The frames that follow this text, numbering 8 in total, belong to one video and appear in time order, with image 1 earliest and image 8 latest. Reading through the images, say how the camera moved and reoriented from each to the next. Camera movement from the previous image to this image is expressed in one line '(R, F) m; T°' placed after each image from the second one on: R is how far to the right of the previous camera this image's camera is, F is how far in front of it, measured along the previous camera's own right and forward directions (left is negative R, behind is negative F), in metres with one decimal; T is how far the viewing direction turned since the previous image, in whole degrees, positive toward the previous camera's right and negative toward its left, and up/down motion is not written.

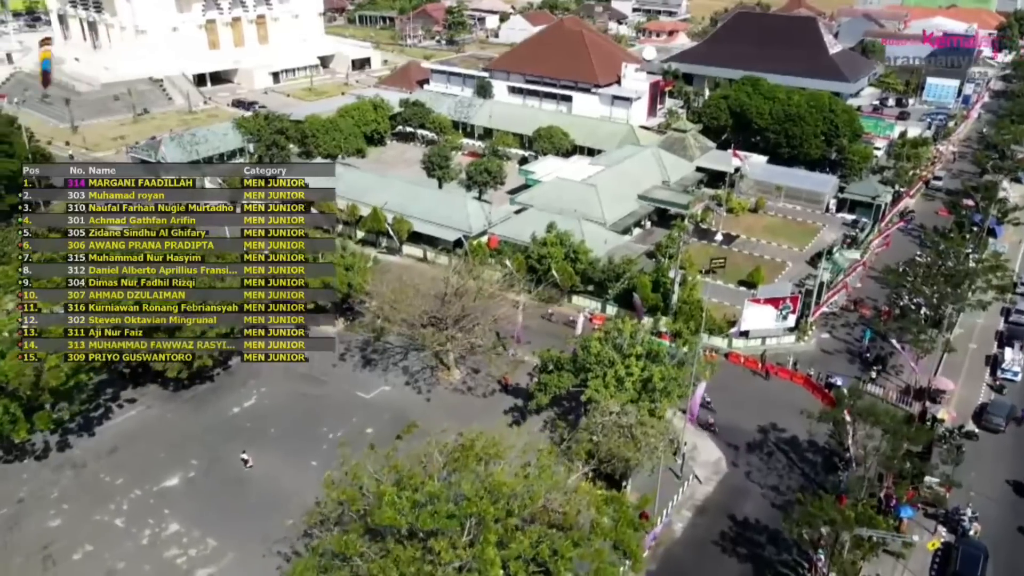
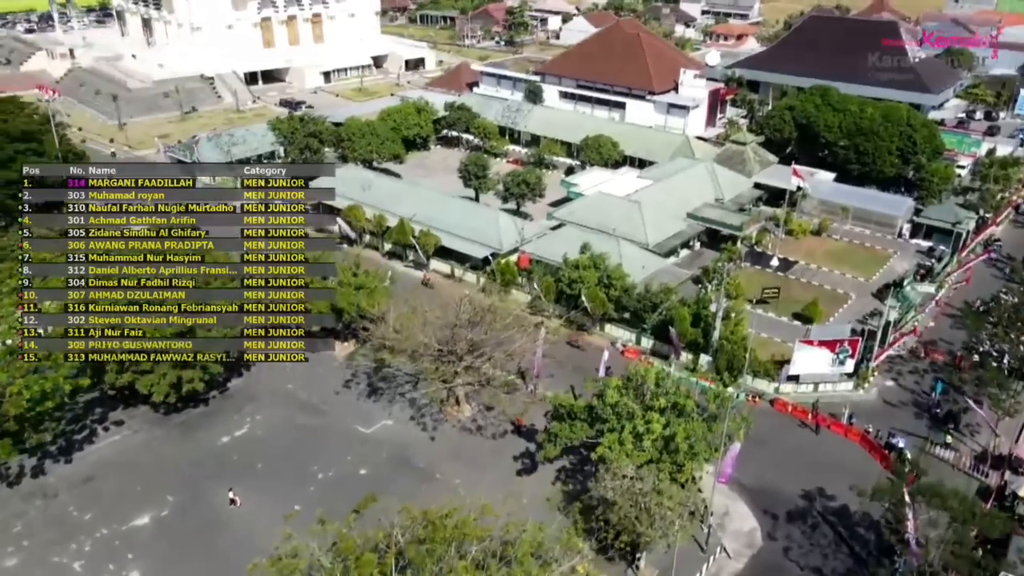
(+1.8, +3.5) m; -5°
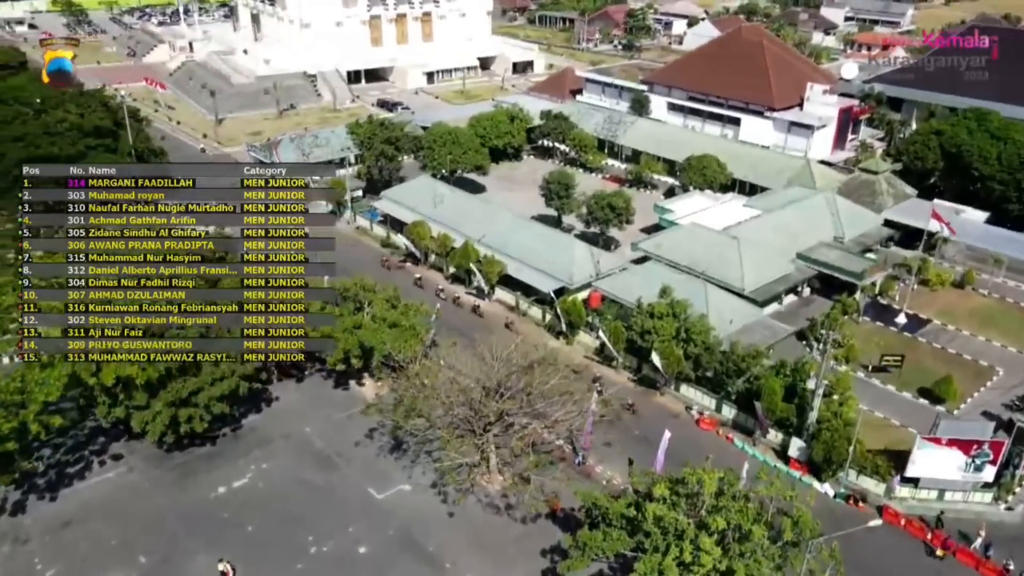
(+2.3, +5.5) m; -9°
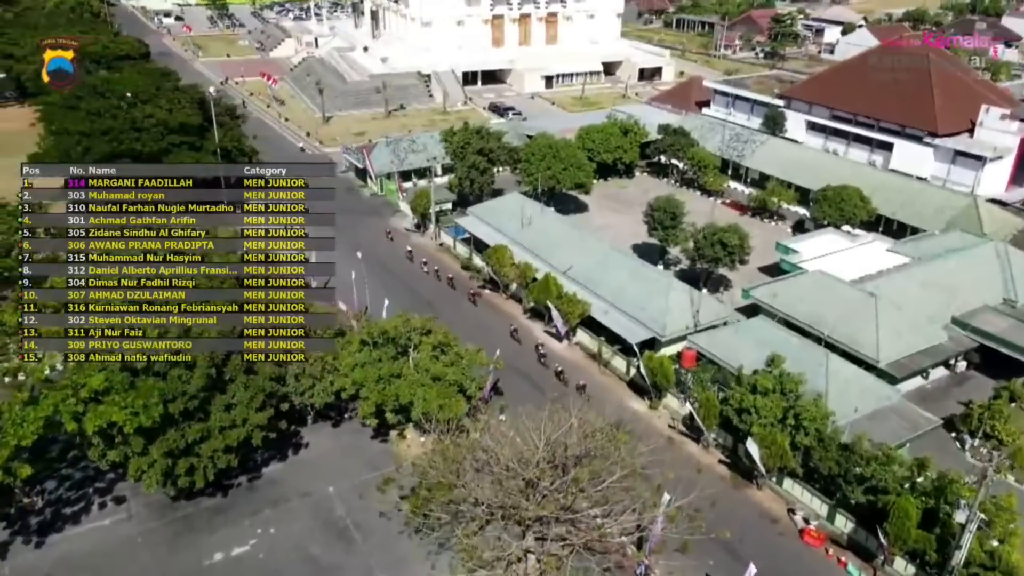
(+1.8, +5.5) m; -9°
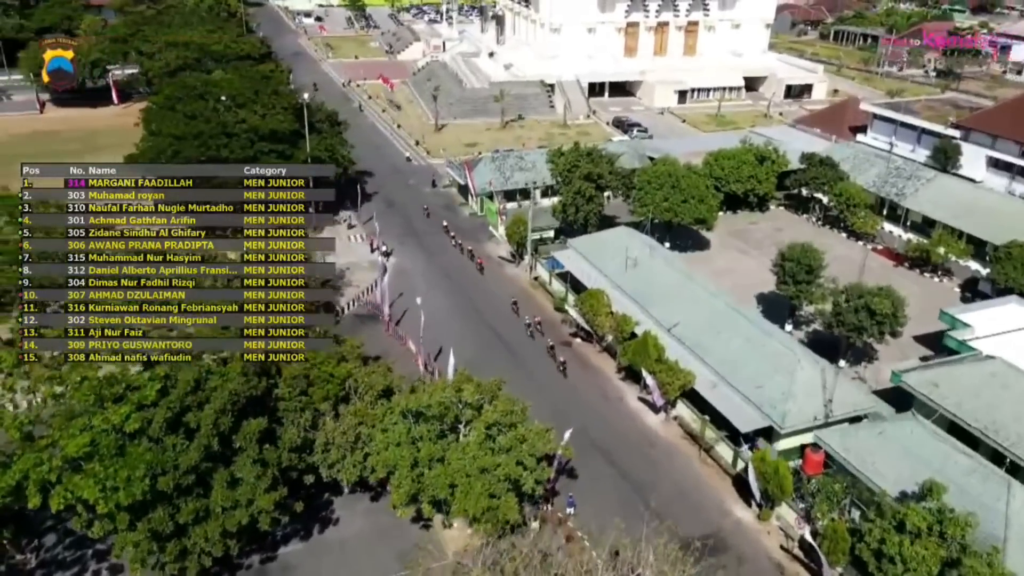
(+1.3, +5.5) m; -9°
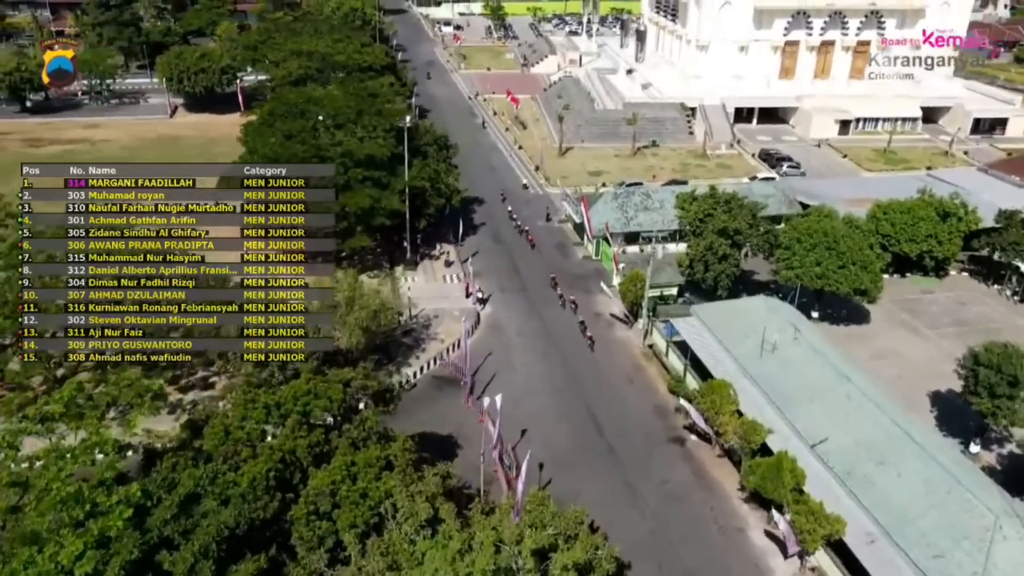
(+0.7, +6.0) m; -10°
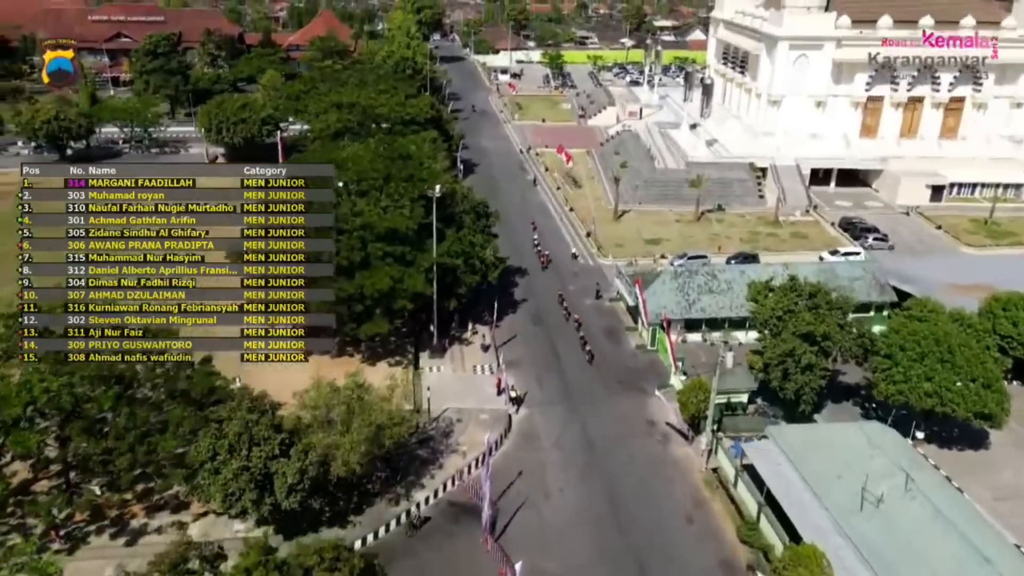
(+0.6, +5.6) m; -4°
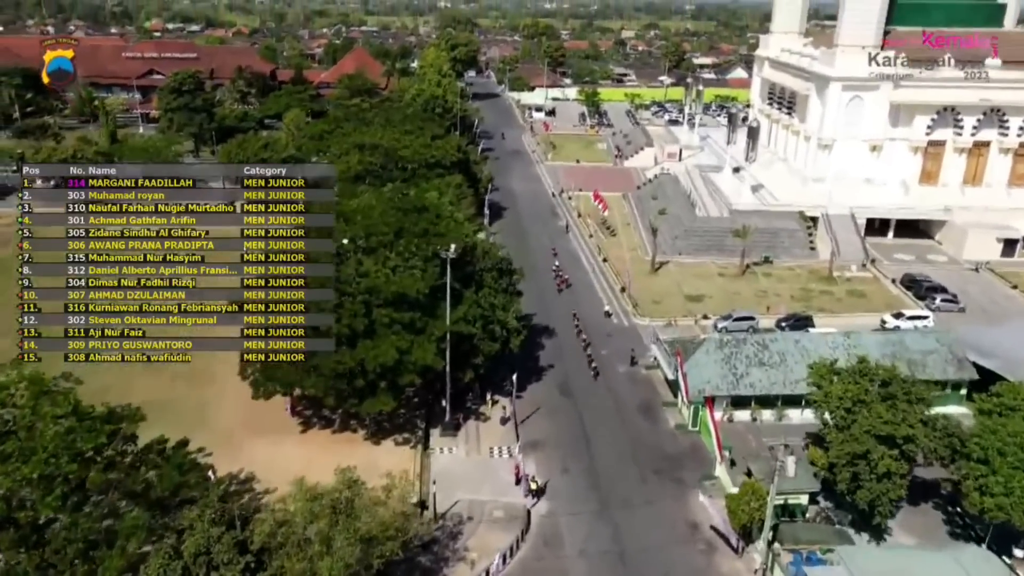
(+0.4, +4.1) m; -3°
